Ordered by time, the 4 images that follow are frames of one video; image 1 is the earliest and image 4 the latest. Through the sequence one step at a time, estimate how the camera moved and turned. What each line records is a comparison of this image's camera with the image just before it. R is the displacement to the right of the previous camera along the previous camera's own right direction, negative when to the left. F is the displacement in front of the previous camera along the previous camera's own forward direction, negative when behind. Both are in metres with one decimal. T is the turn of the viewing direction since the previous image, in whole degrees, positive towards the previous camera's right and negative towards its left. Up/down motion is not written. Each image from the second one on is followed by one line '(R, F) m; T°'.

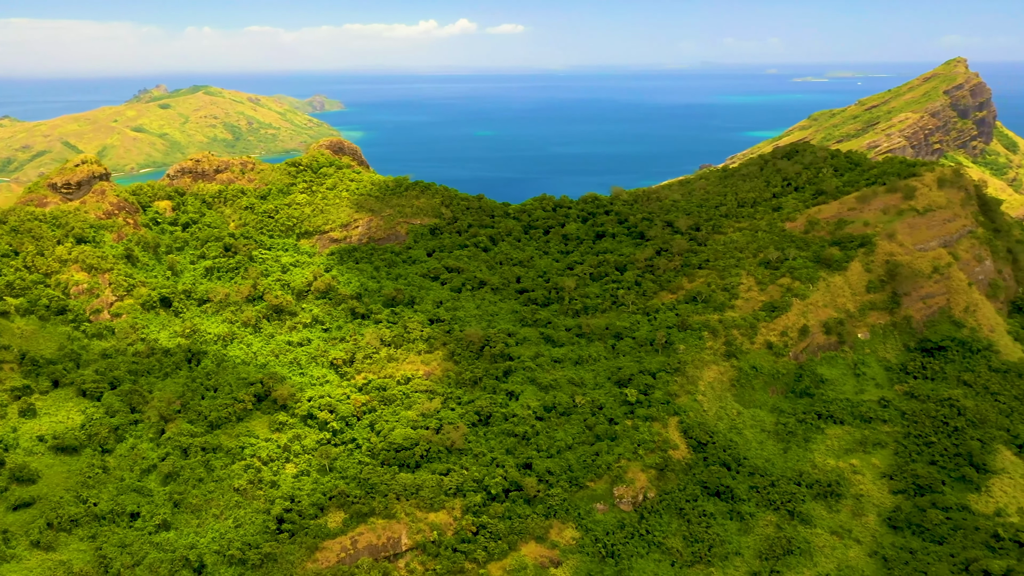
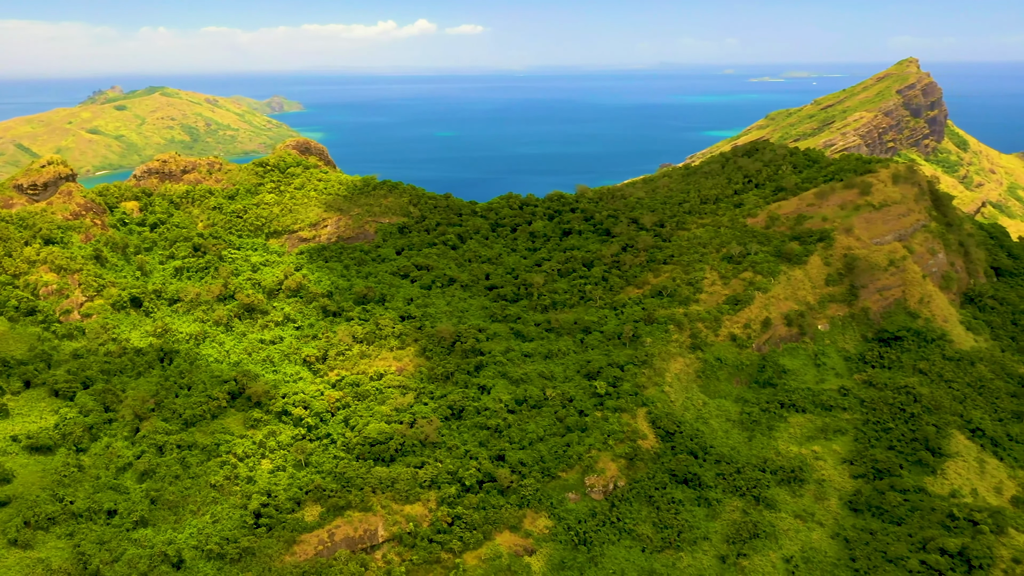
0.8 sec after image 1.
(+0.5, -0.9) m; +2°
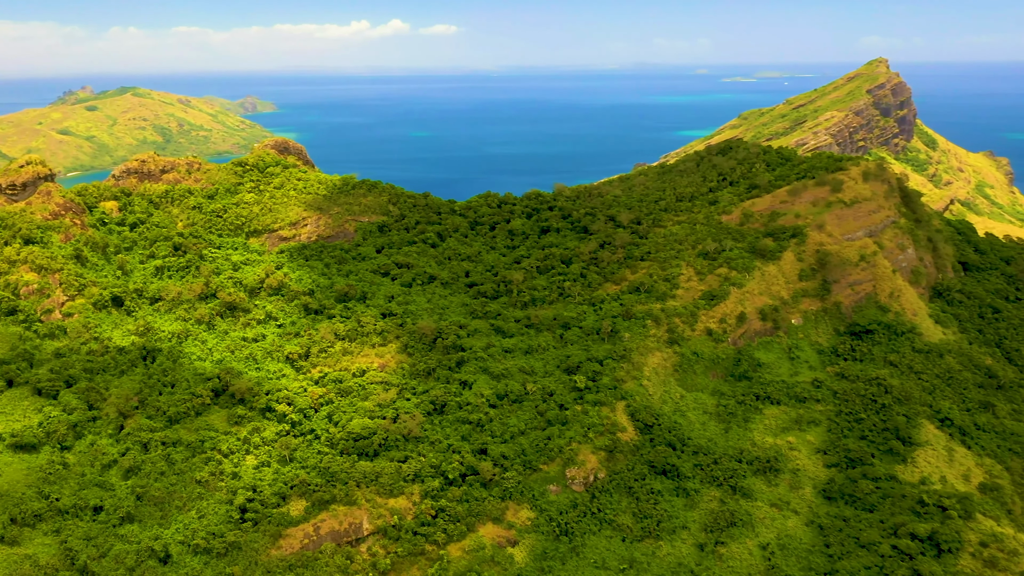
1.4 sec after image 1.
(+0.3, -0.7) m; +1°
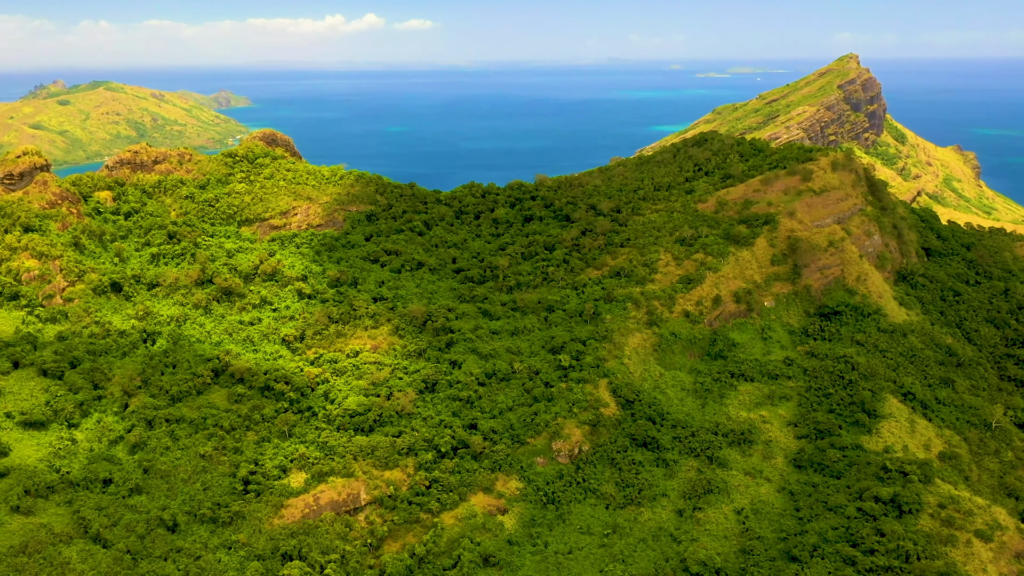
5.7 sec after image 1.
(-0.3, -1.7) m; +2°
